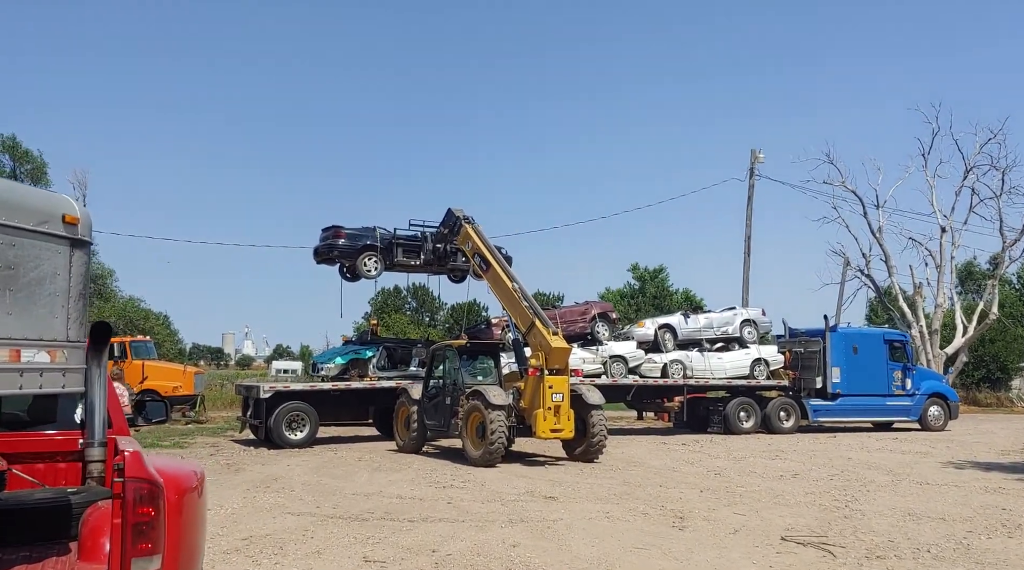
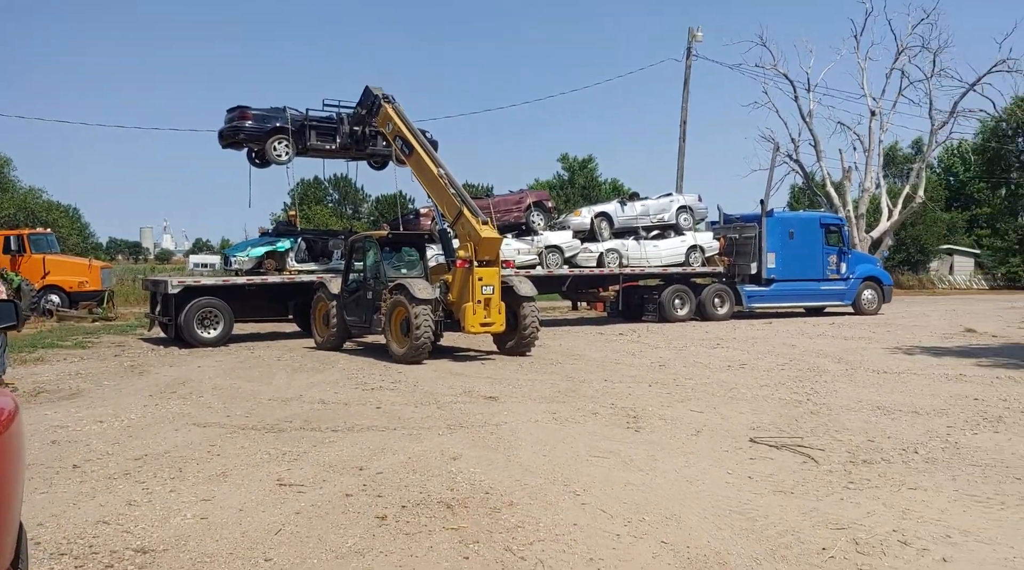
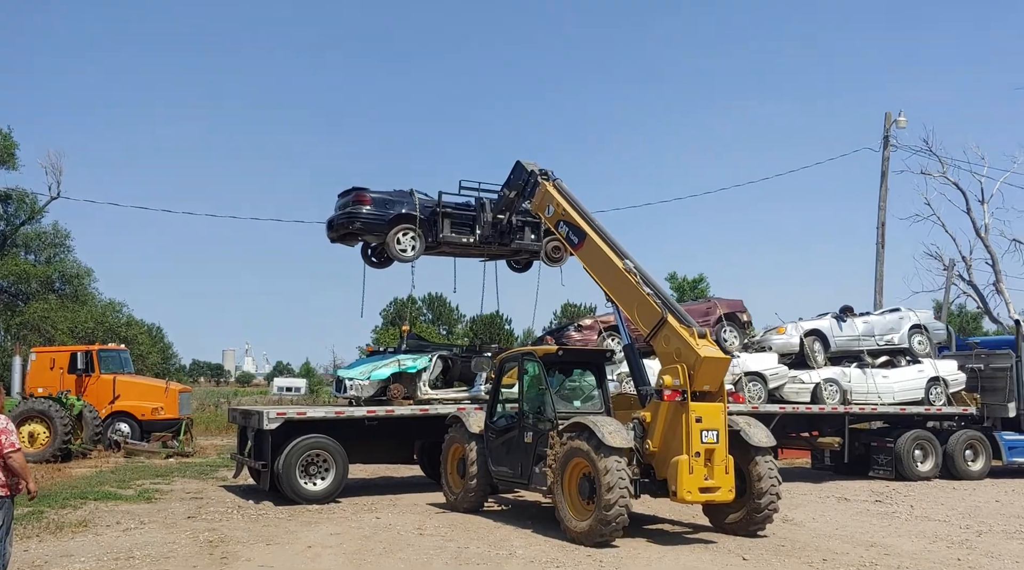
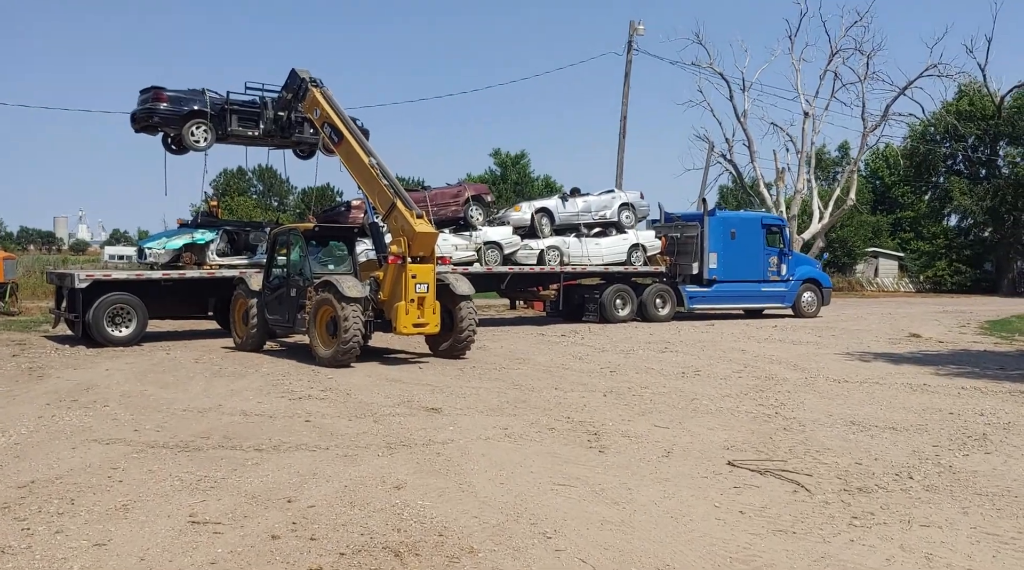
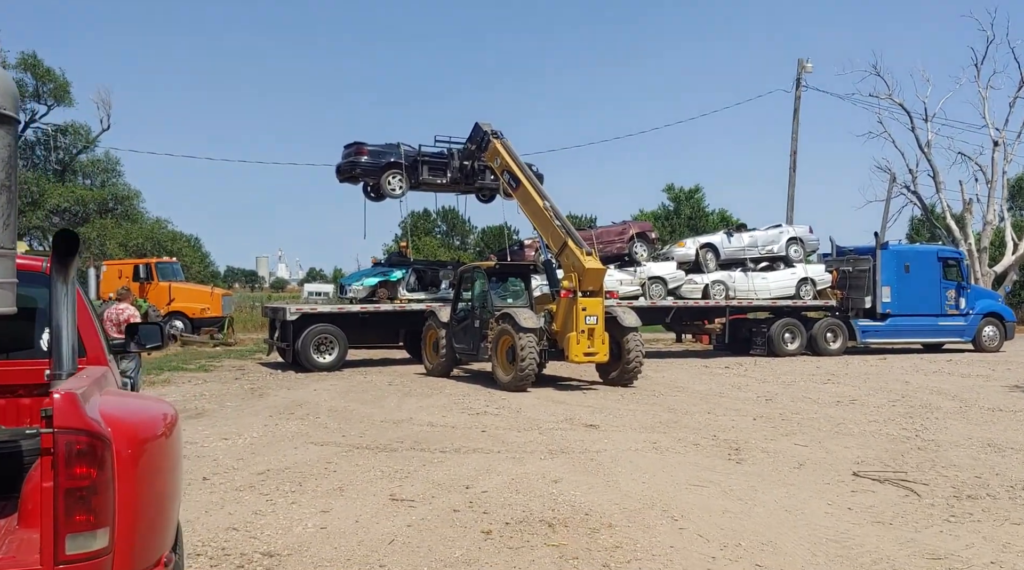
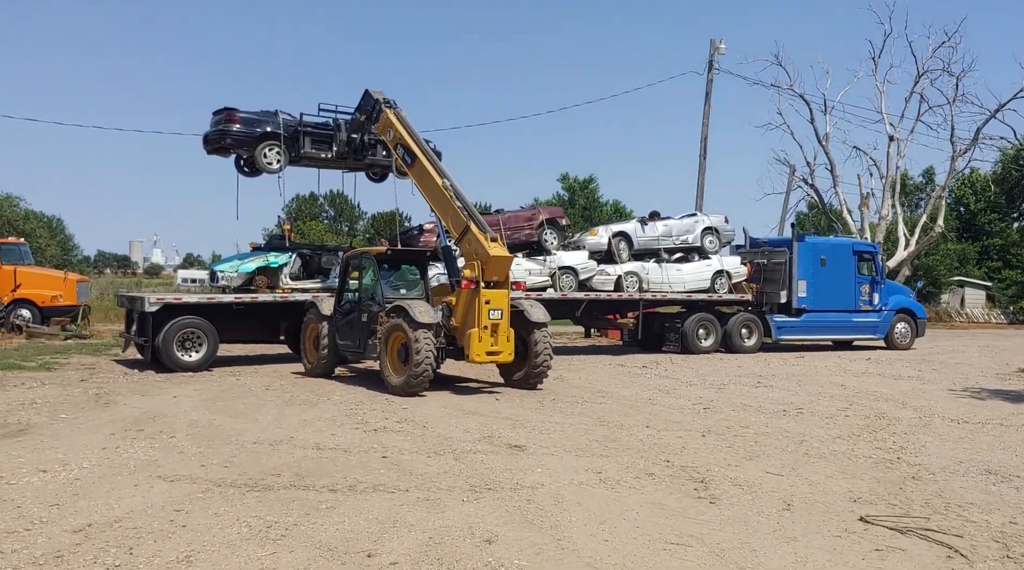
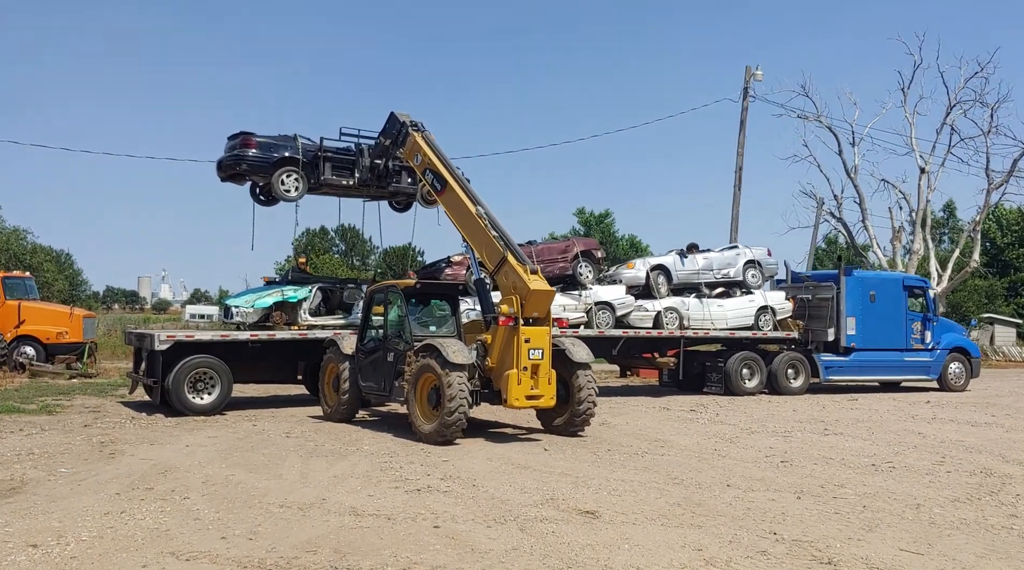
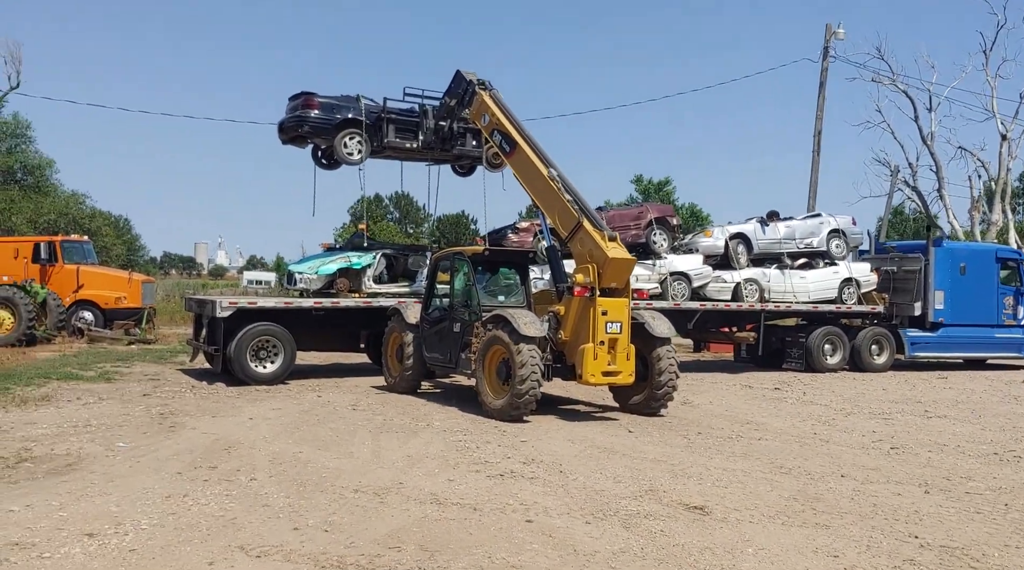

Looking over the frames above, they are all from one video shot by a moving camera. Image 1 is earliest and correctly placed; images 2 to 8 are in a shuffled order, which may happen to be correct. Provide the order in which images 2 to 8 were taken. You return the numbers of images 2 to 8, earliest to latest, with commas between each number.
5, 2, 4, 6, 7, 8, 3
